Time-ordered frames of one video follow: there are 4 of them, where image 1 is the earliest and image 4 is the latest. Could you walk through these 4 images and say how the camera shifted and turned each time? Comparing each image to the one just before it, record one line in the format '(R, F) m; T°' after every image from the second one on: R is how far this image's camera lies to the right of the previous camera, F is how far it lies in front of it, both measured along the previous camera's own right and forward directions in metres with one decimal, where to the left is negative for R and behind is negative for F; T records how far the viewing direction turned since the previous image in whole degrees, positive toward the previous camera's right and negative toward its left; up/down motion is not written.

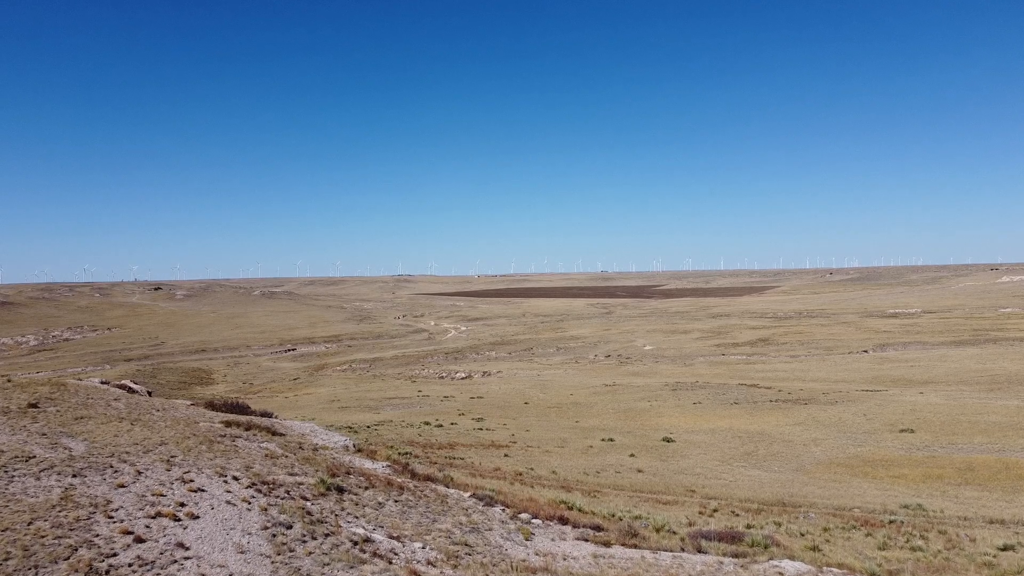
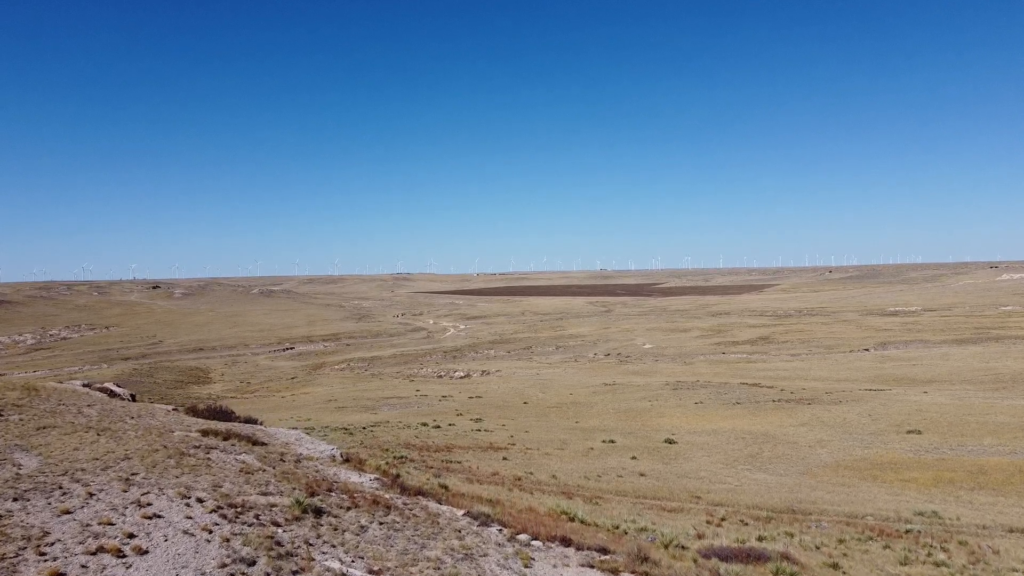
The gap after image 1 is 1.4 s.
(0.0, +0.7) m; 0°
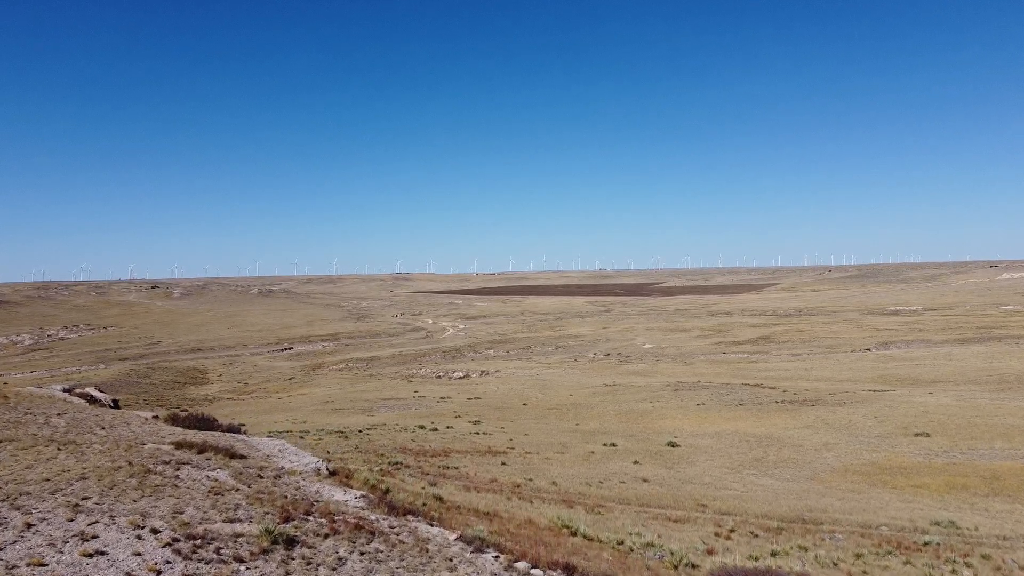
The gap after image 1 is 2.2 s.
(0.0, +0.7) m; 0°
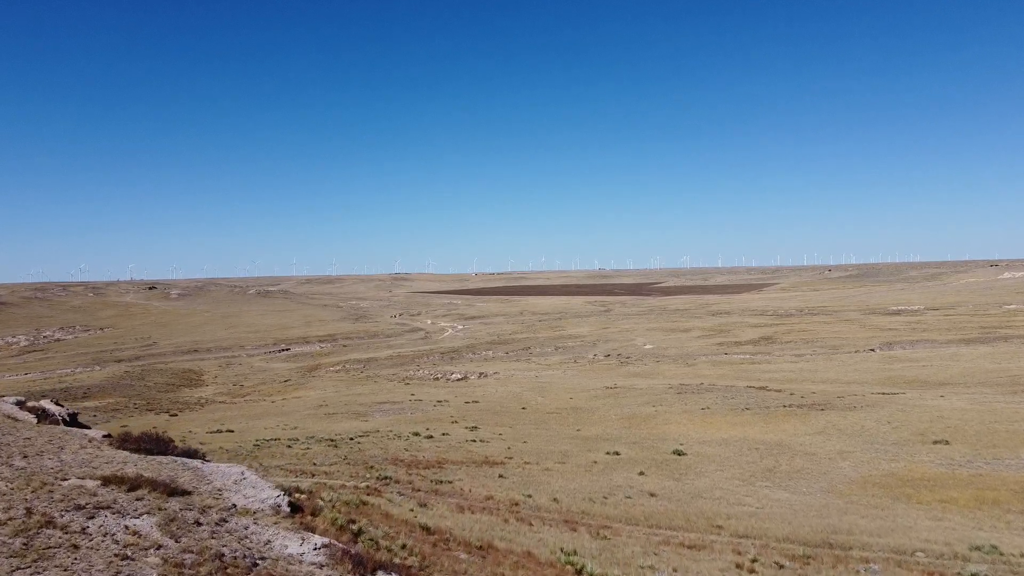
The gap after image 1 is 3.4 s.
(+0.1, +1.4) m; 0°
